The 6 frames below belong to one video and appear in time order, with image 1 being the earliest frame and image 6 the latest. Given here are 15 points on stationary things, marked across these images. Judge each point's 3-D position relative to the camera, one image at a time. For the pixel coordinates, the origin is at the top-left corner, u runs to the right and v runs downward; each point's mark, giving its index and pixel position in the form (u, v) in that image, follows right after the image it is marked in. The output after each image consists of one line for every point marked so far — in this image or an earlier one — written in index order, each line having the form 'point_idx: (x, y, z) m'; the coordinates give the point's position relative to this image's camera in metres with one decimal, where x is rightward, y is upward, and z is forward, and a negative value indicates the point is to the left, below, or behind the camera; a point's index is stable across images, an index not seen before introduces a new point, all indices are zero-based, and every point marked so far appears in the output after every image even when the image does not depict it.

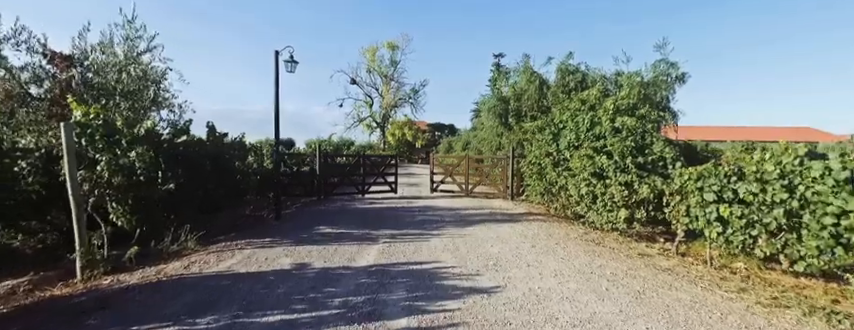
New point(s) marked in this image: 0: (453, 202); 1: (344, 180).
0: (+0.8, -1.1, +11.6) m
1: (-2.8, -0.6, +13.3) m
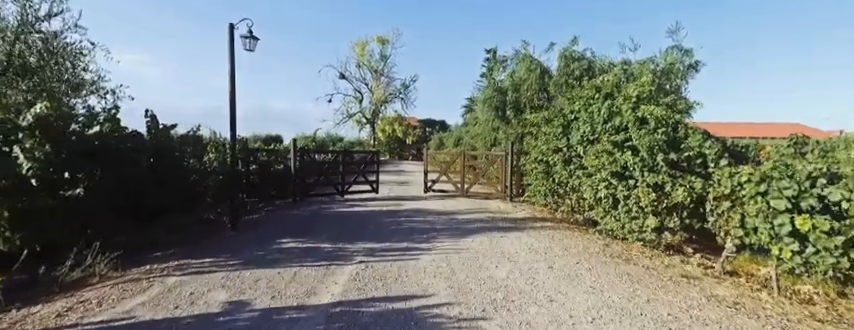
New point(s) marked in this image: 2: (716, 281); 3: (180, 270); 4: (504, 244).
0: (+0.5, -1.0, +10.5) m
1: (-3.1, -0.5, +12.1) m
2: (+2.9, -1.2, +4.2) m
3: (-2.3, -1.0, +4.0) m
4: (+1.0, -1.0, +5.5) m
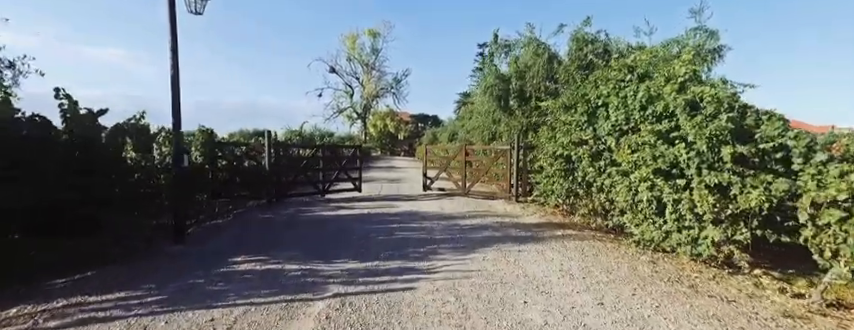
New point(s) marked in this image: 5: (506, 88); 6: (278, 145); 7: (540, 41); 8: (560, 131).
0: (+0.4, -0.9, +9.2) m
1: (-3.2, -0.4, +10.7) m
2: (+2.9, -1.1, +3.0) m
3: (-2.3, -1.0, +2.7) m
4: (+1.0, -1.0, +4.3) m
5: (+2.3, +2.3, +12.4) m
6: (-3.7, +0.5, +10.1) m
7: (+3.0, +3.3, +11.3) m
8: (+2.2, +0.6, +7.0) m
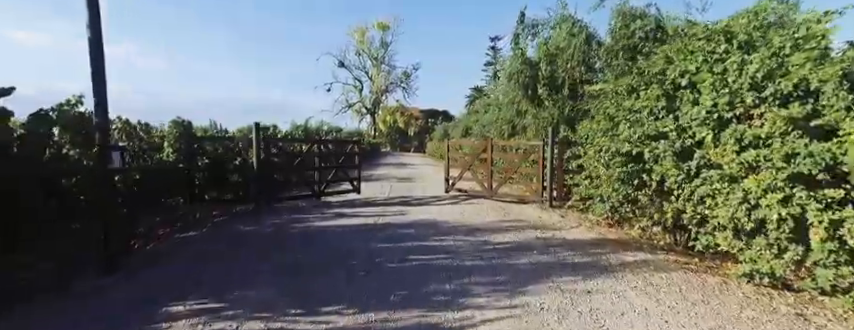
0: (+0.7, -0.9, +7.7) m
1: (-2.9, -0.3, +9.3) m
2: (+3.1, -1.2, +1.5) m
3: (-2.1, -1.0, +1.2) m
4: (+1.2, -1.0, +2.8) m
5: (+2.7, +2.3, +10.8) m
6: (-3.4, +0.5, +8.7) m
7: (+3.4, +3.4, +9.7) m
8: (+2.5, +0.6, +5.4) m
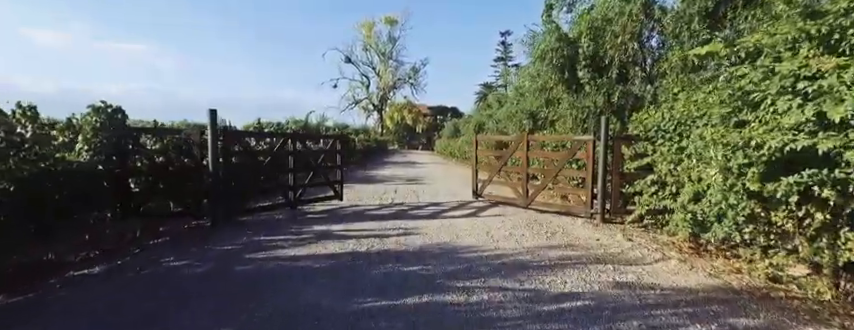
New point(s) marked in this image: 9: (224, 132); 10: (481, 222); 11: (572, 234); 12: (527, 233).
0: (+0.9, -0.9, +5.6) m
1: (-2.7, -0.3, +7.3) m
2: (+3.2, -1.2, -0.7) m
3: (-2.1, -1.1, -0.8) m
4: (+1.3, -1.1, +0.7) m
5: (+3.0, +2.3, +8.7) m
6: (-3.2, +0.5, +6.7) m
7: (+3.6, +3.3, +7.6) m
8: (+2.6, +0.5, +3.3) m
9: (-3.2, +0.5, +6.7) m
10: (+0.9, -0.9, +7.0) m
11: (+2.0, -0.9, +6.0) m
12: (+1.4, -0.9, +6.1) m
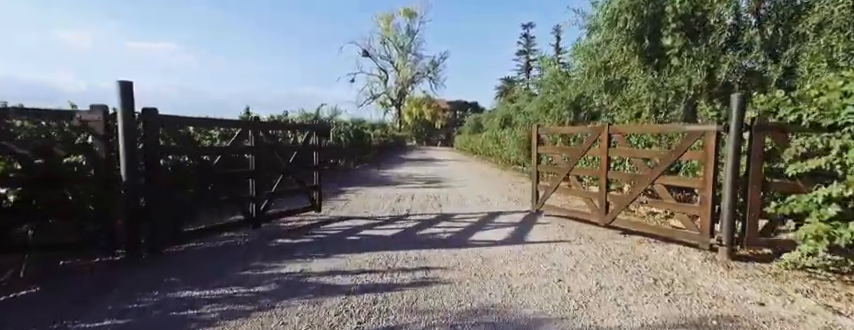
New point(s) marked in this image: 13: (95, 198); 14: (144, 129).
0: (+1.2, -1.0, +3.2) m
1: (-2.3, -0.4, +5.0) m
2: (+3.2, -1.4, -3.2) m
3: (-2.1, -1.2, -3.1) m
4: (+1.4, -1.2, -1.8) m
5: (+3.4, +2.3, +6.1) m
6: (-2.8, +0.5, +4.4) m
7: (+4.0, +3.3, +5.0) m
8: (+2.8, +0.4, +0.8) m
9: (-2.8, +0.5, +4.4) m
10: (+1.2, -0.9, +4.6) m
11: (+2.3, -1.0, +3.5) m
12: (+1.7, -0.9, +3.6) m
13: (-3.3, -0.4, +3.8) m
14: (-2.8, +0.4, +4.4) m
